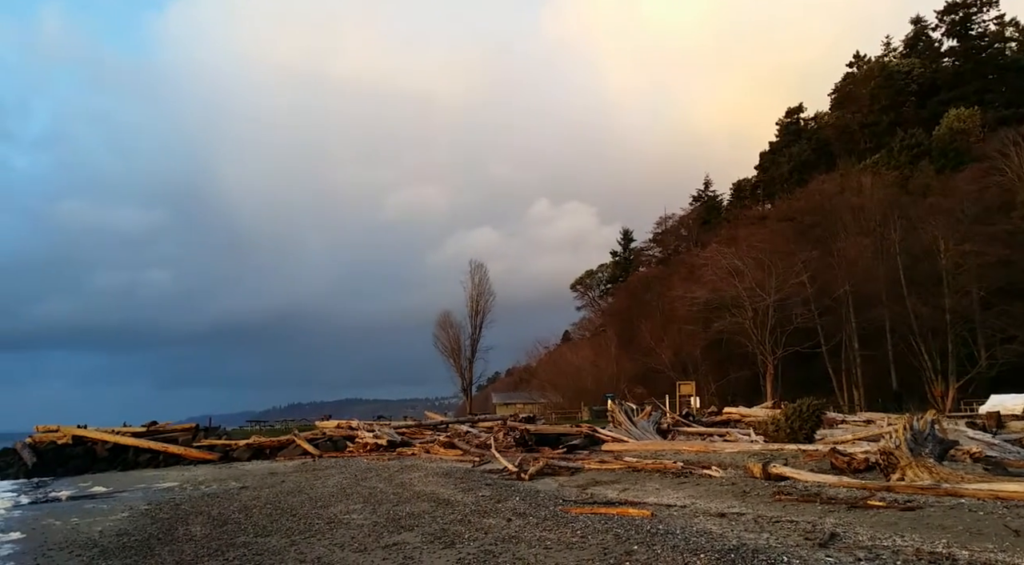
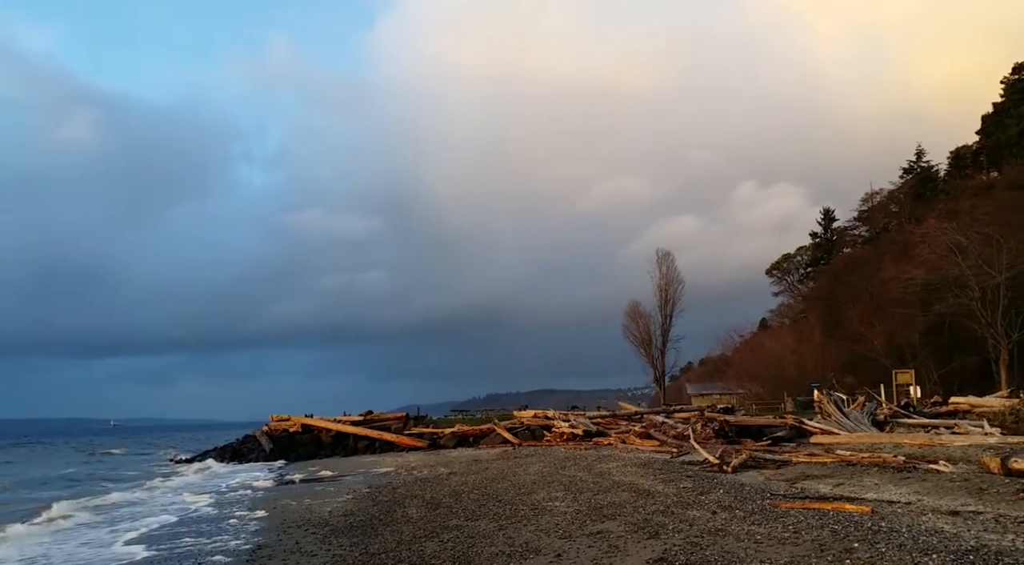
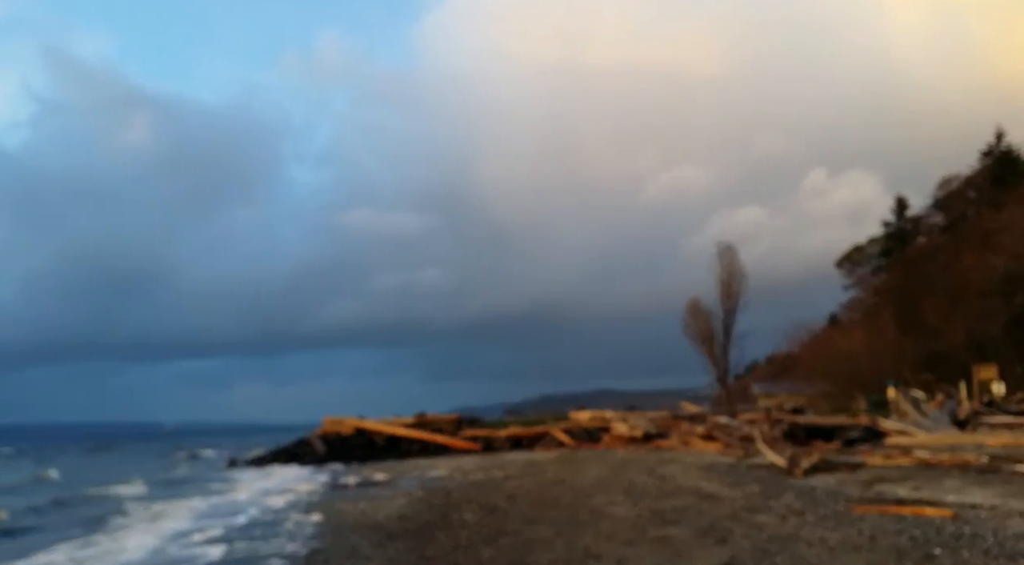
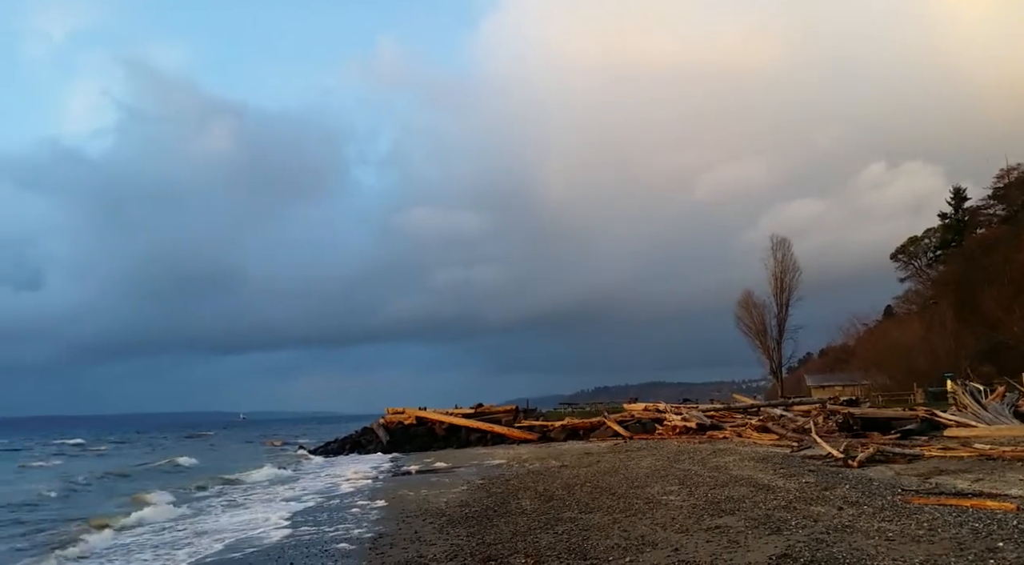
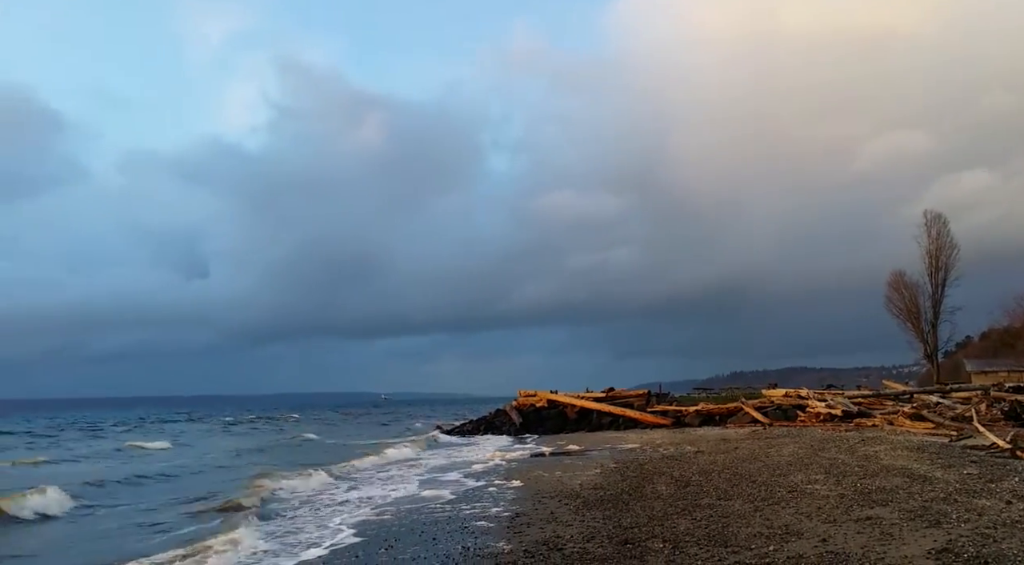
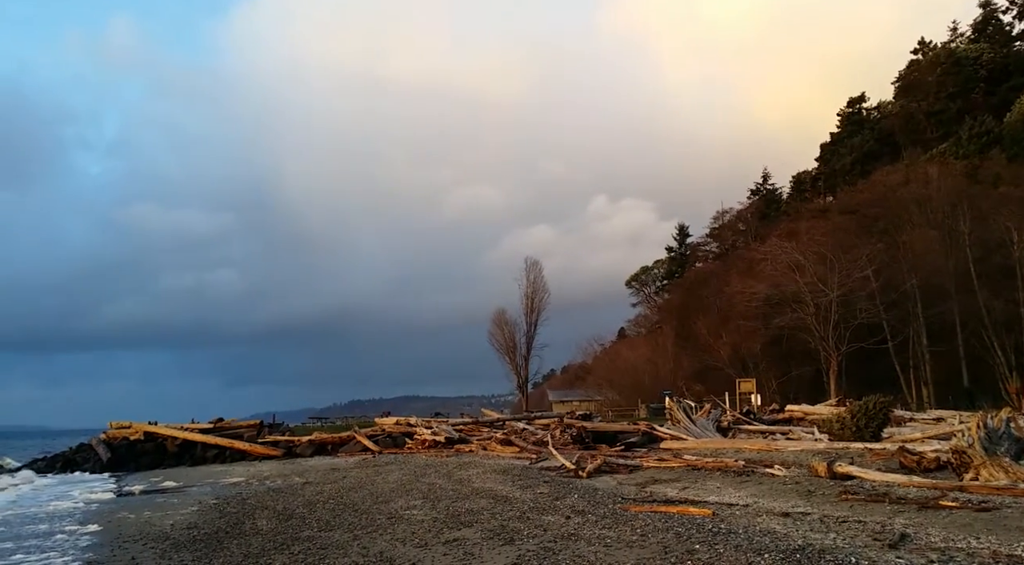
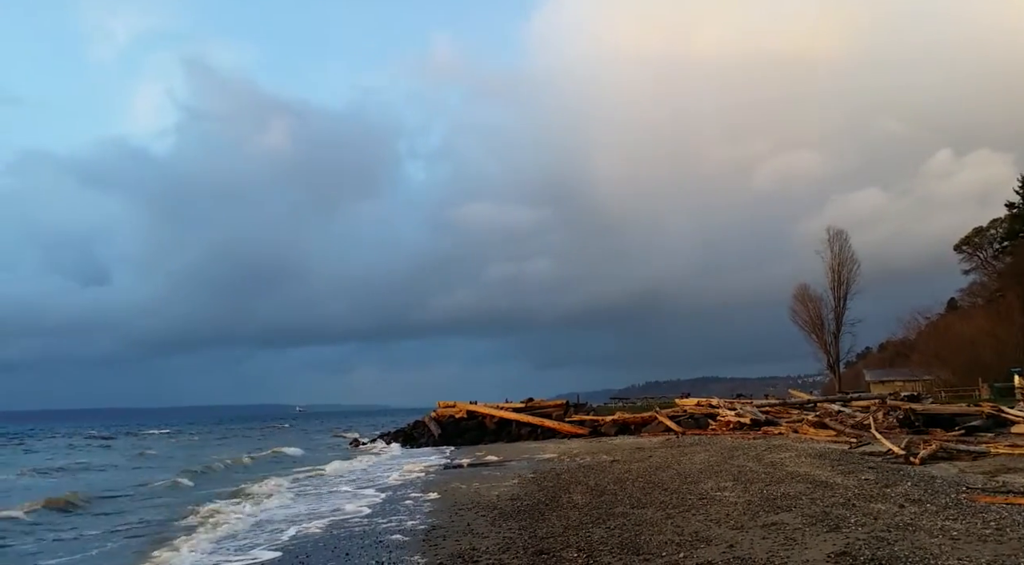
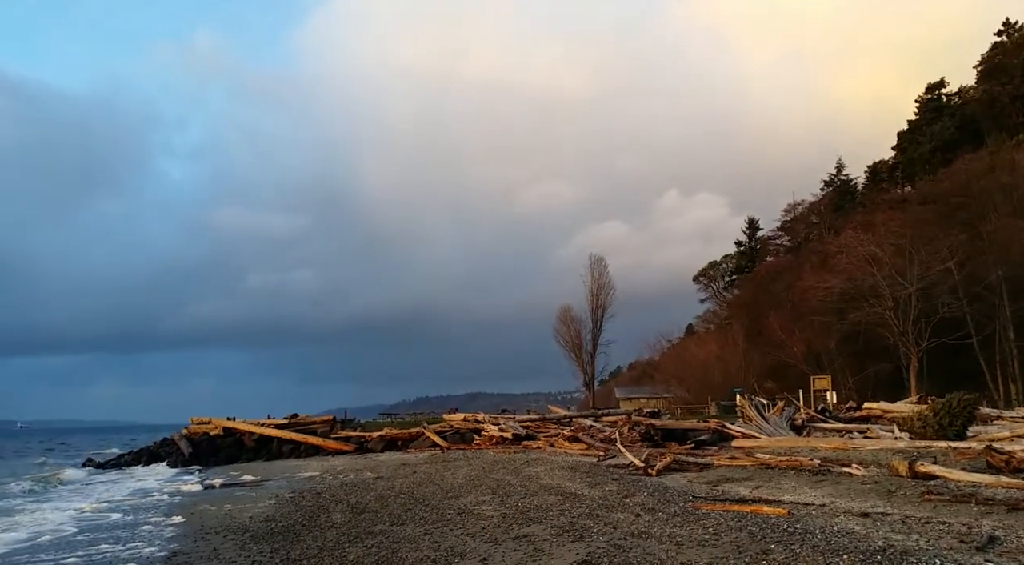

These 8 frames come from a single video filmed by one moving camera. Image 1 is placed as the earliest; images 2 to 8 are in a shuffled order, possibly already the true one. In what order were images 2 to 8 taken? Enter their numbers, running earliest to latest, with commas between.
6, 8, 2, 3, 4, 7, 5
